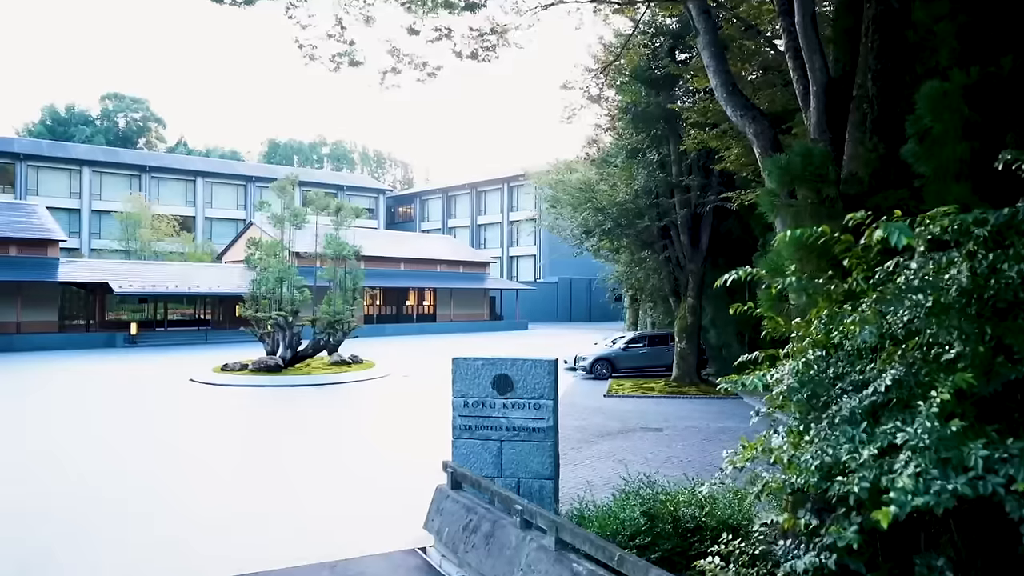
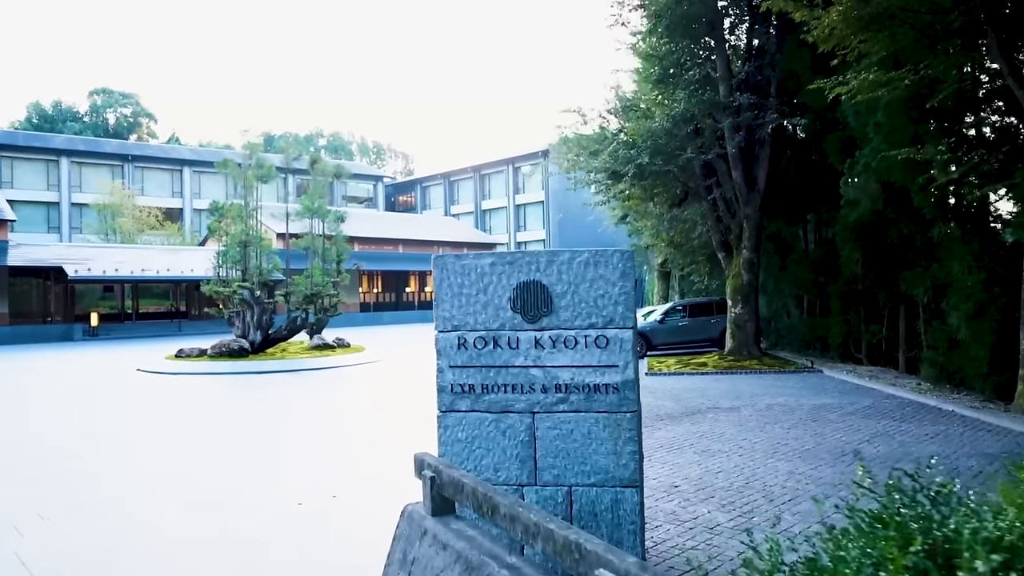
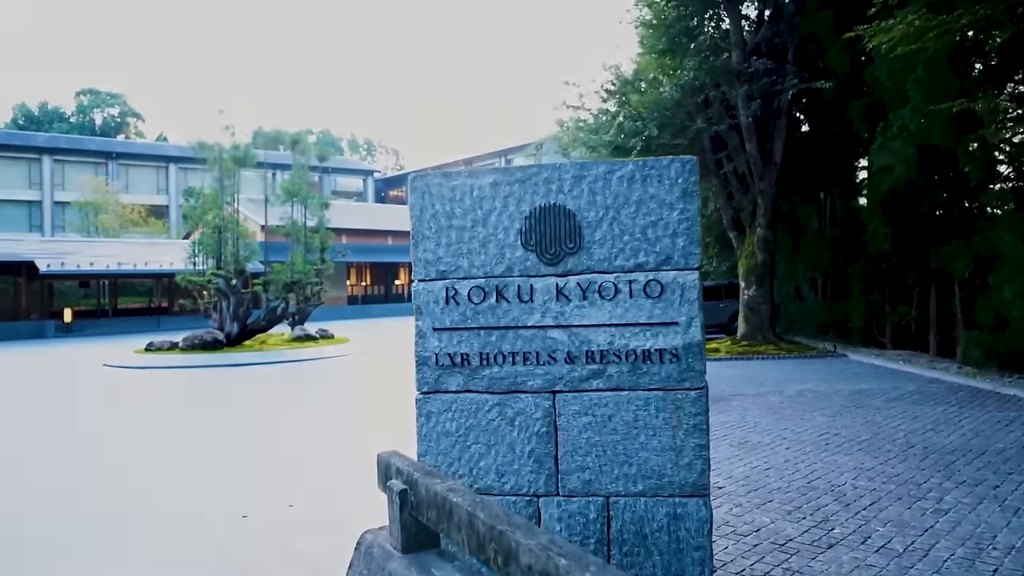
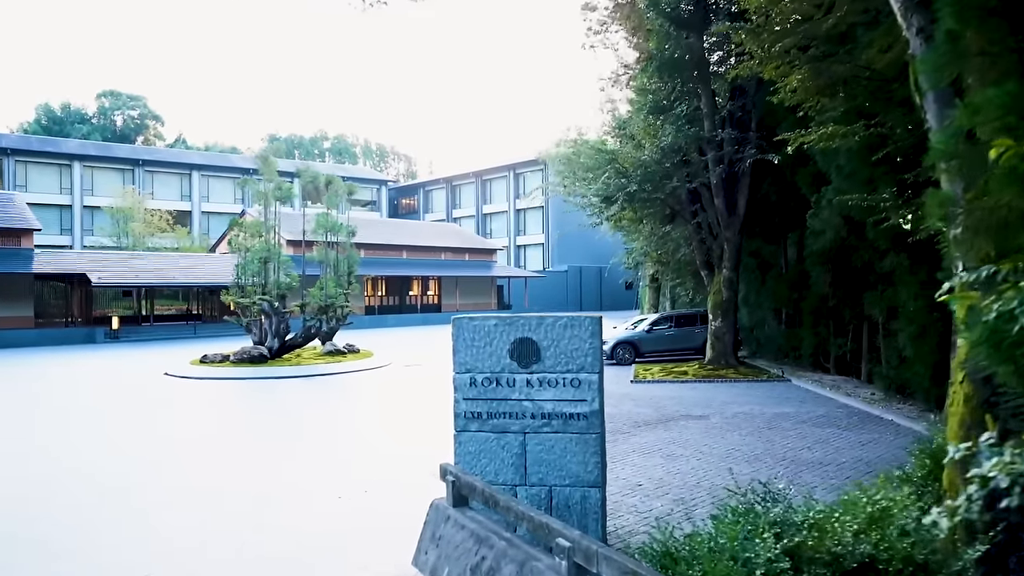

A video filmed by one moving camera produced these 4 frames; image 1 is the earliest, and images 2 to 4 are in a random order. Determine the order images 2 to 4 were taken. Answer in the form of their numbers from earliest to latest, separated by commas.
4, 2, 3
